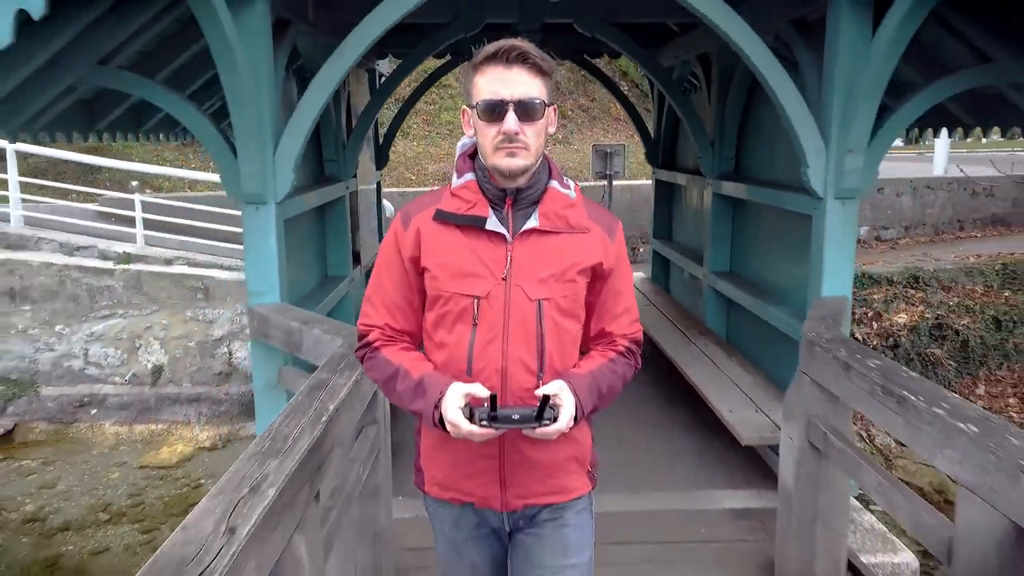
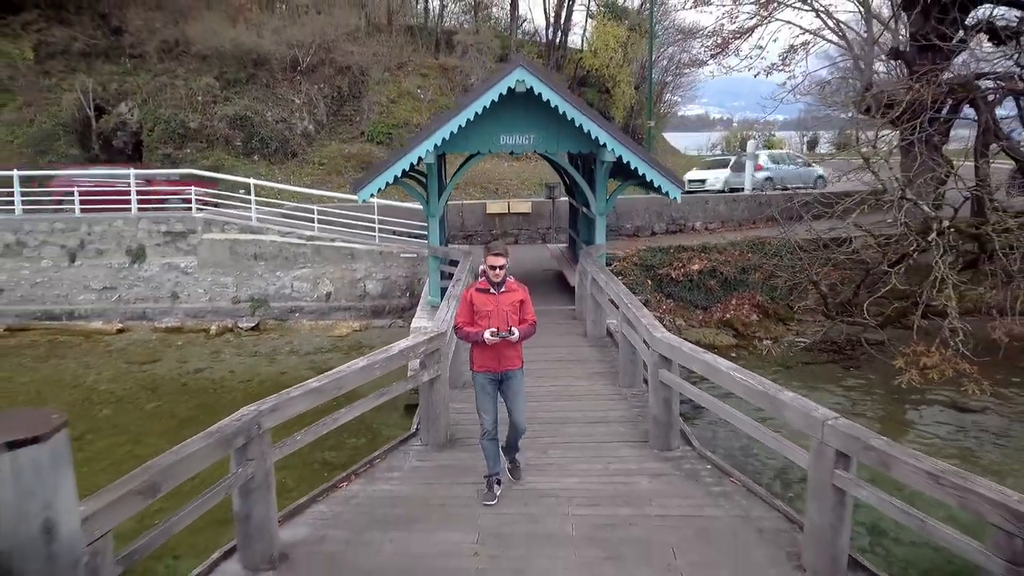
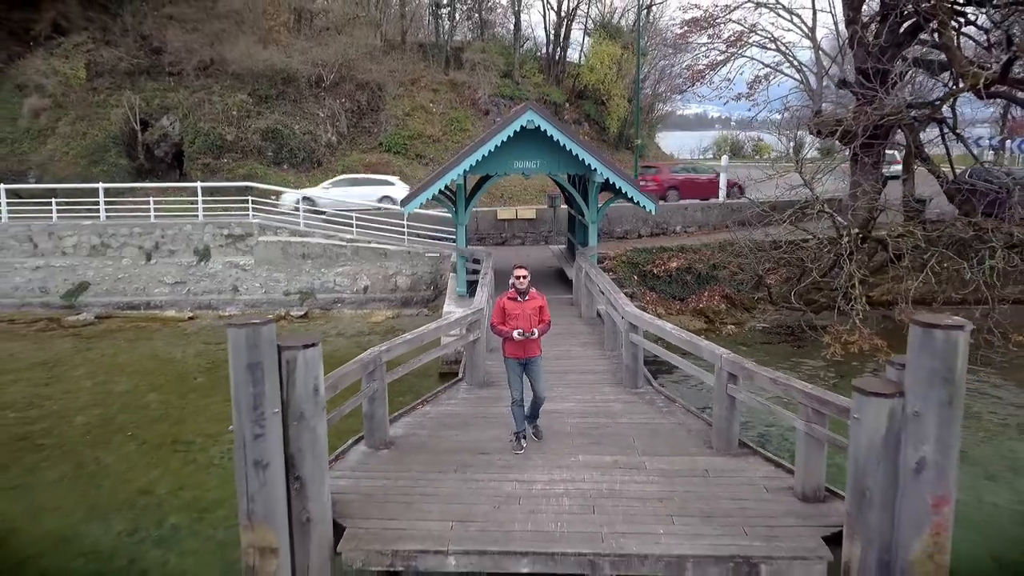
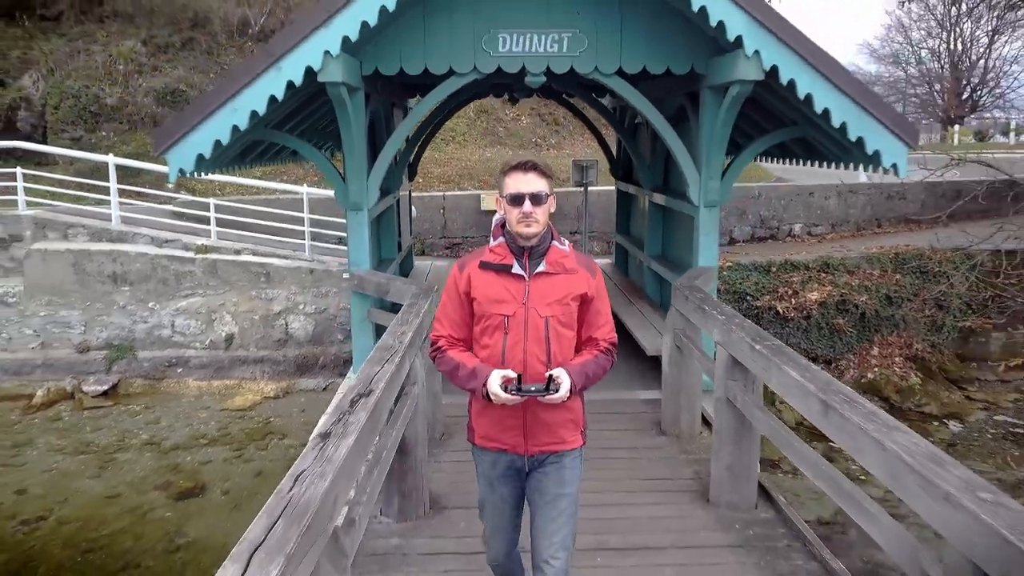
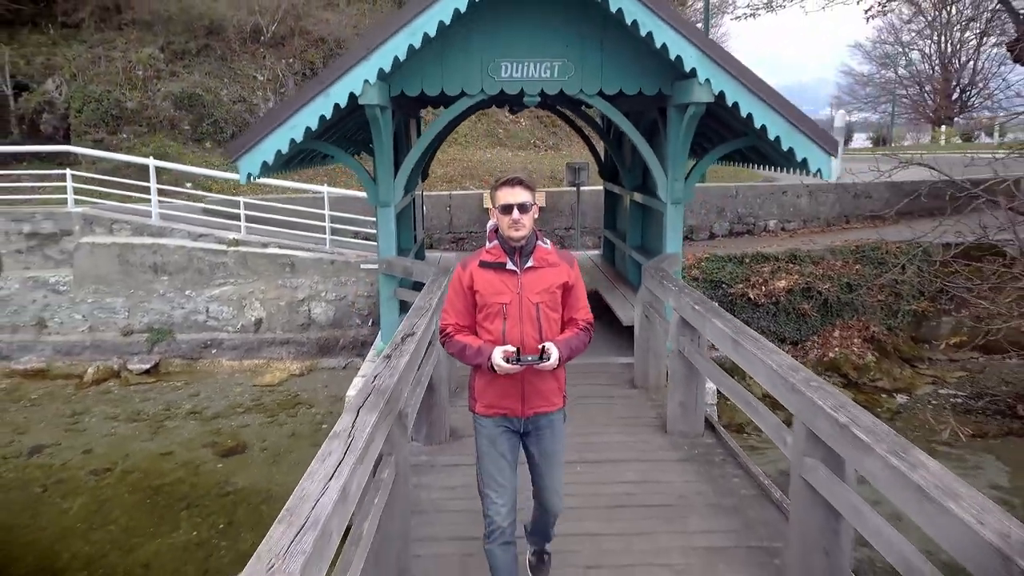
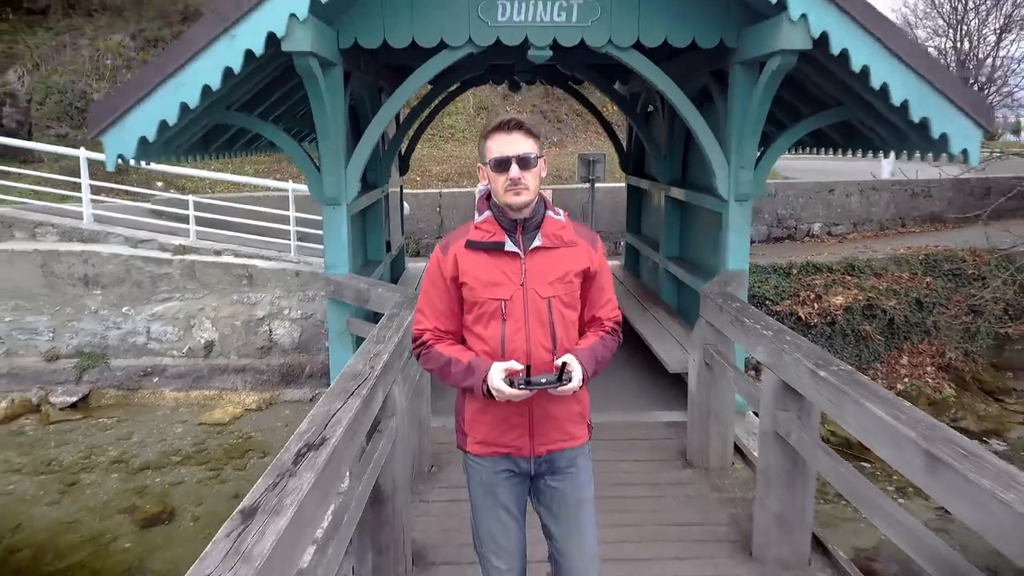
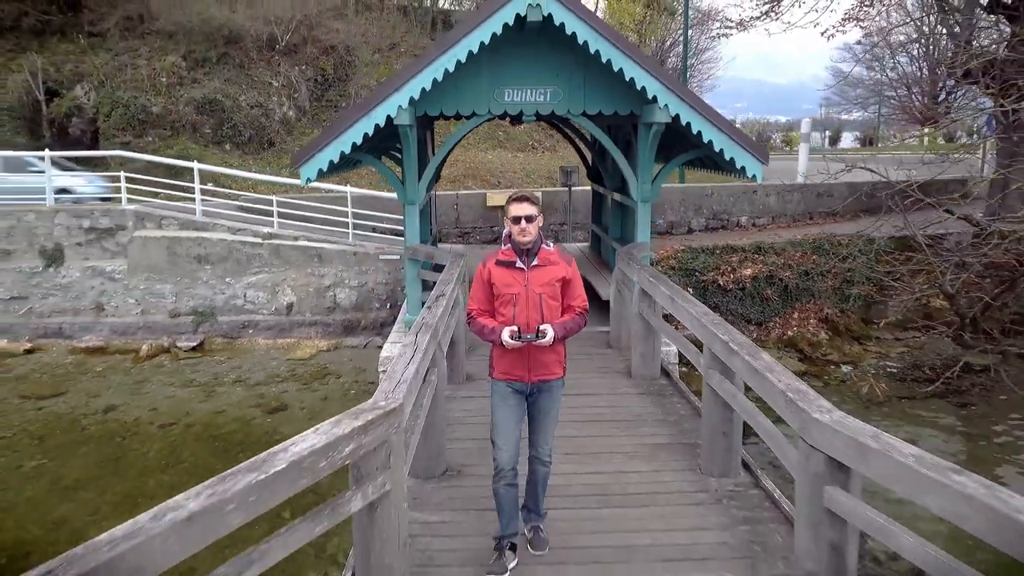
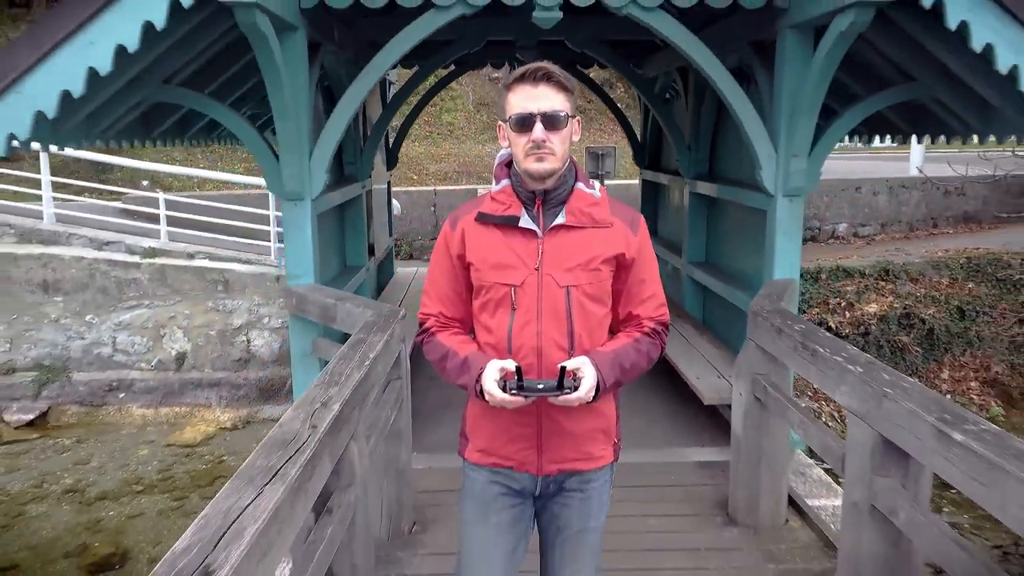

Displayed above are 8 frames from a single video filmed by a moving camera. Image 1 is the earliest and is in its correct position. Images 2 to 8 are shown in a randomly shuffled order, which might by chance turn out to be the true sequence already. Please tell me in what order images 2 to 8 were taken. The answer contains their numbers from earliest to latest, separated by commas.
8, 6, 4, 5, 7, 2, 3
